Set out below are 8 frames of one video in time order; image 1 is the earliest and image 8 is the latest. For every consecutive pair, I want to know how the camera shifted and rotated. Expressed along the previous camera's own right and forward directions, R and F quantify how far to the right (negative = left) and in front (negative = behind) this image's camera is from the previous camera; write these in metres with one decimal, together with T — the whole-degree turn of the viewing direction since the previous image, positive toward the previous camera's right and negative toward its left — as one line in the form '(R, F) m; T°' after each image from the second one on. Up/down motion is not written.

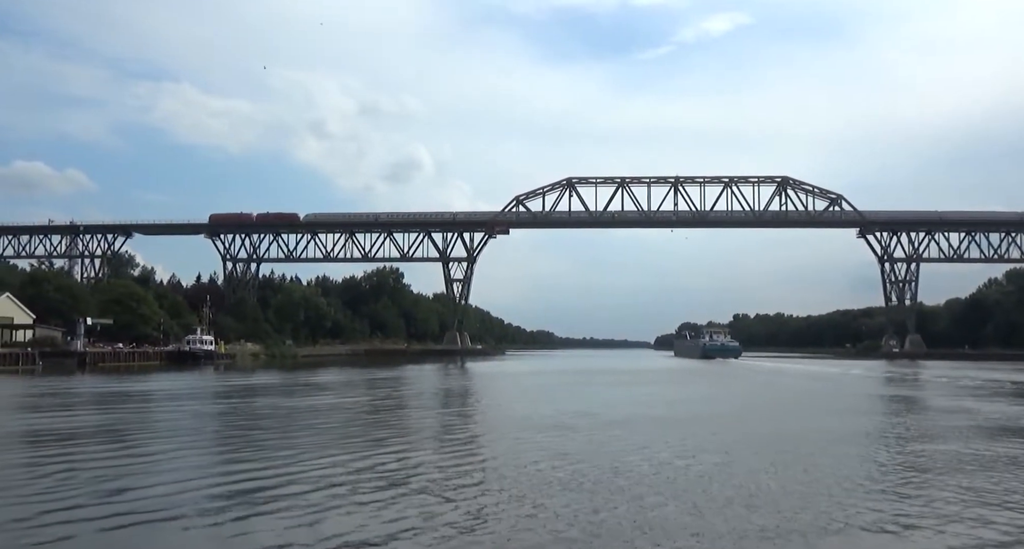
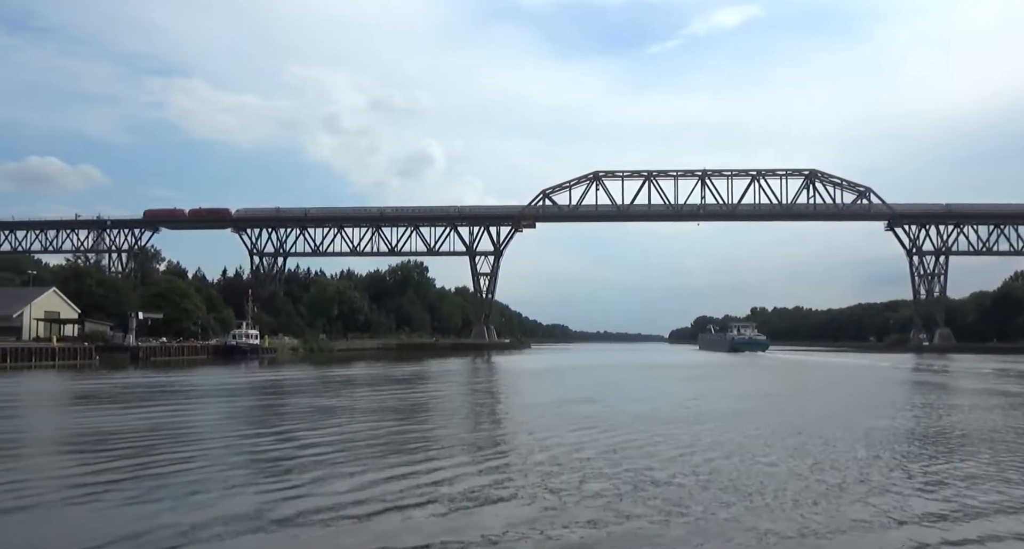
(-1.3, +0.1) m; 0°
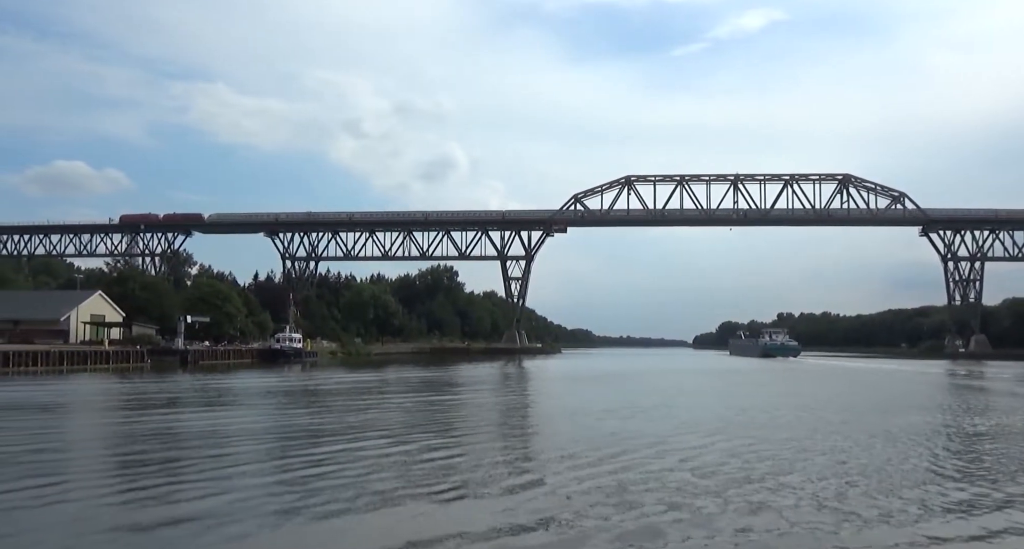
(-1.1, 0.0) m; -1°
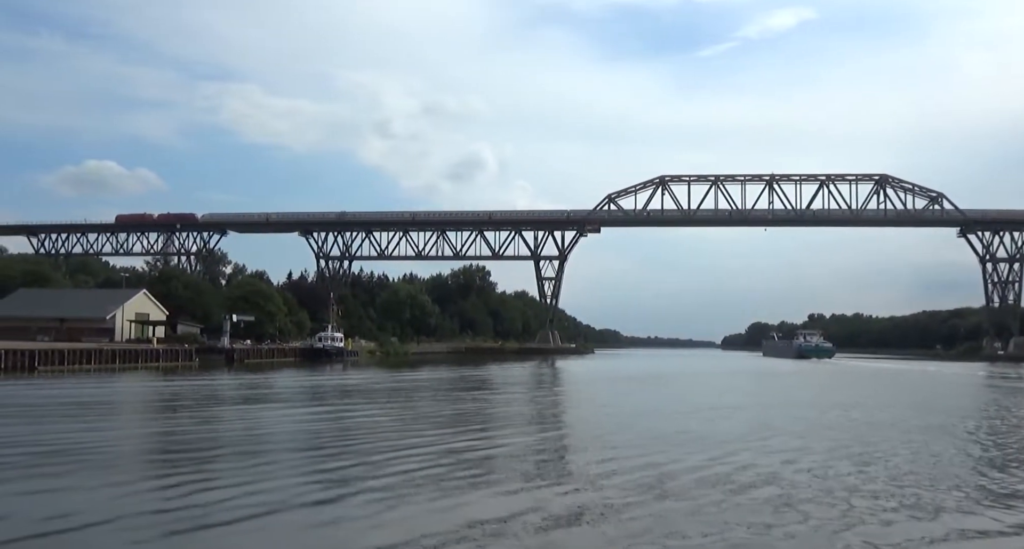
(-0.8, 0.0) m; -1°
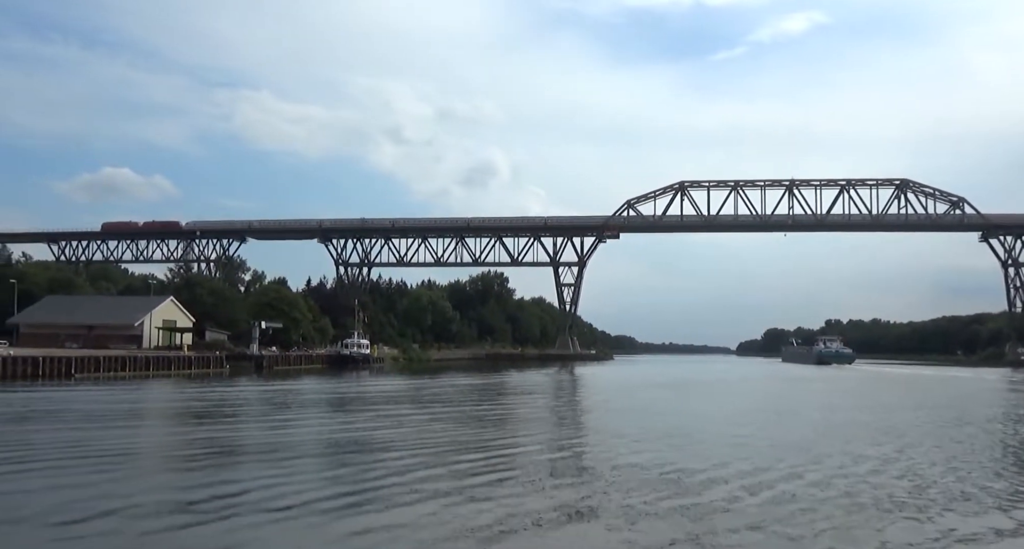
(-0.6, 0.0) m; 0°
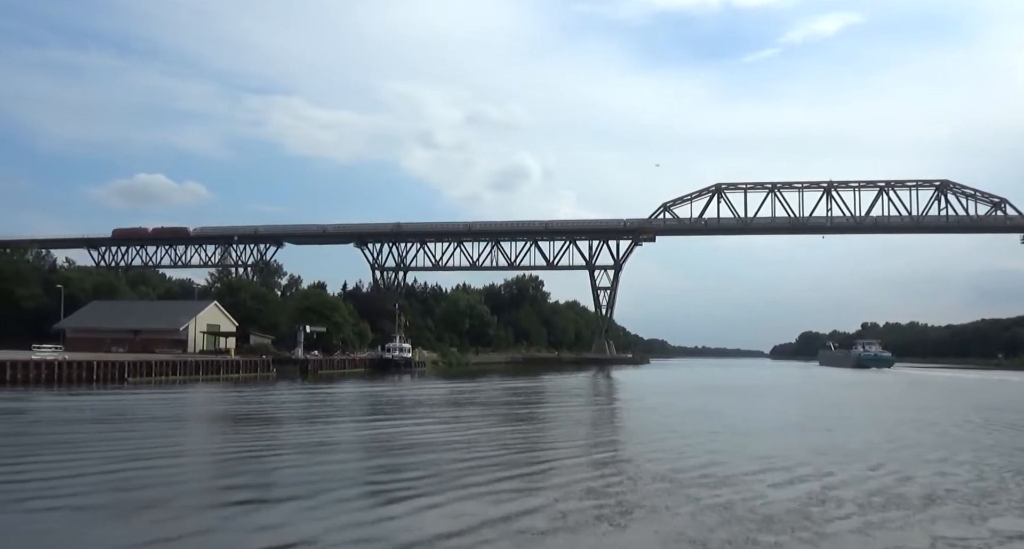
(-0.7, 0.0) m; -1°
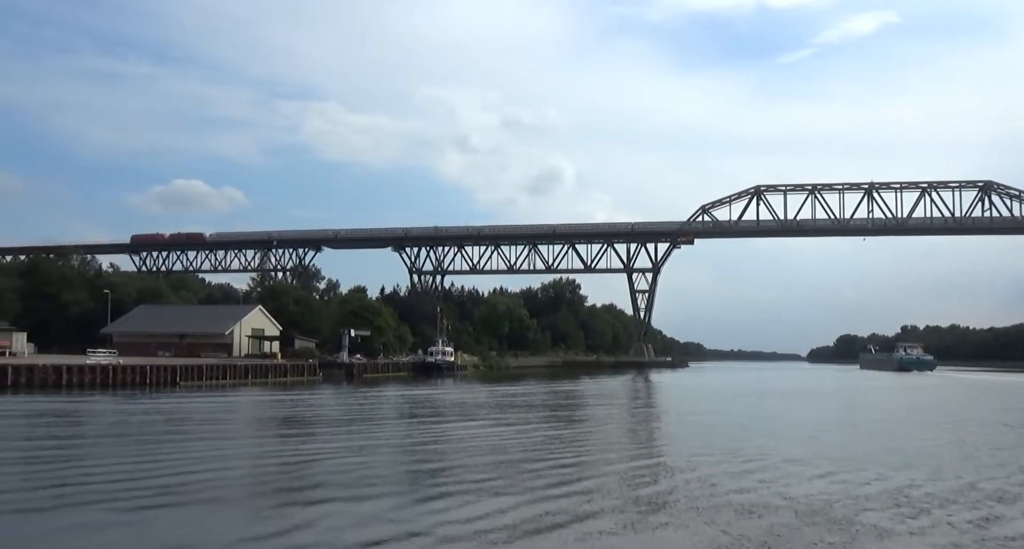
(-0.7, 0.0) m; -2°
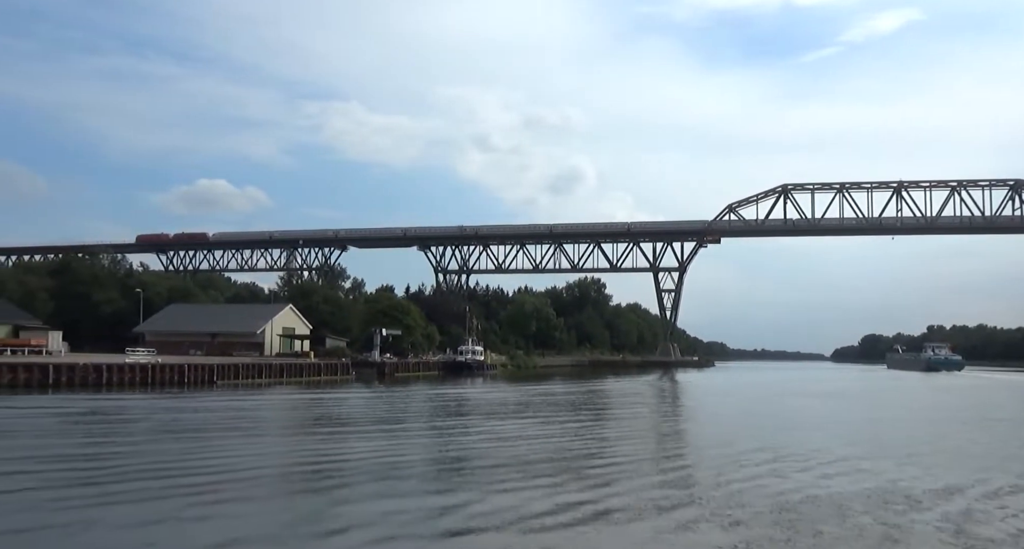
(-0.5, 0.0) m; -1°
